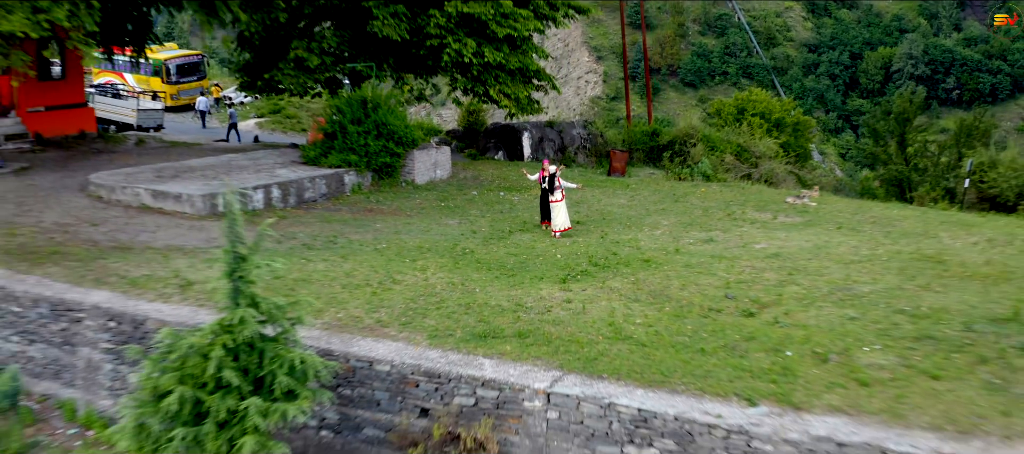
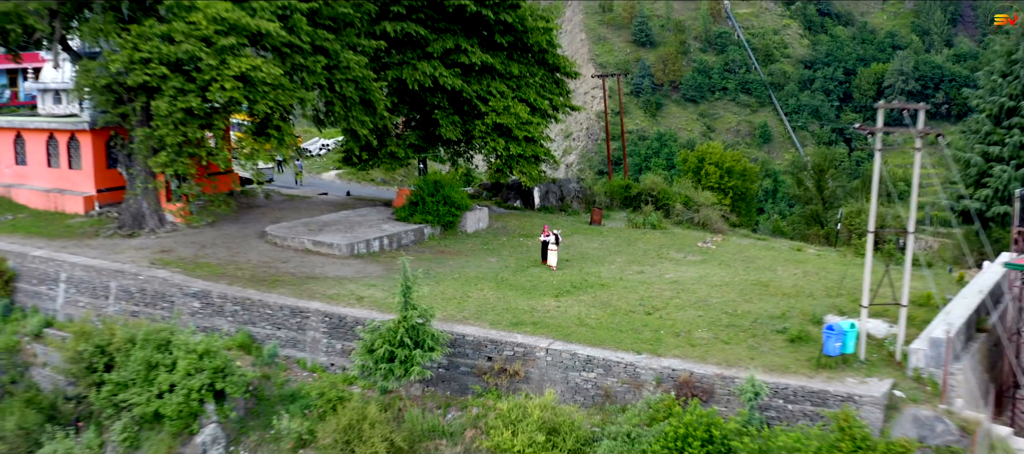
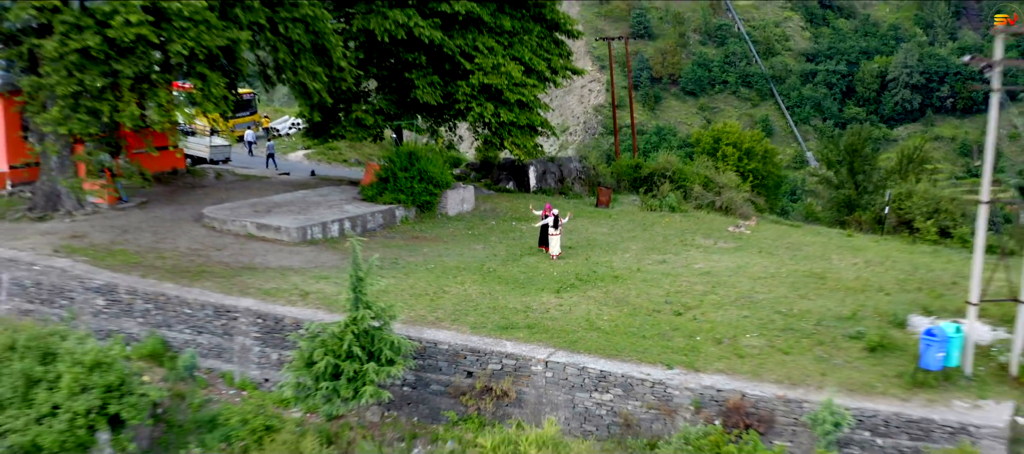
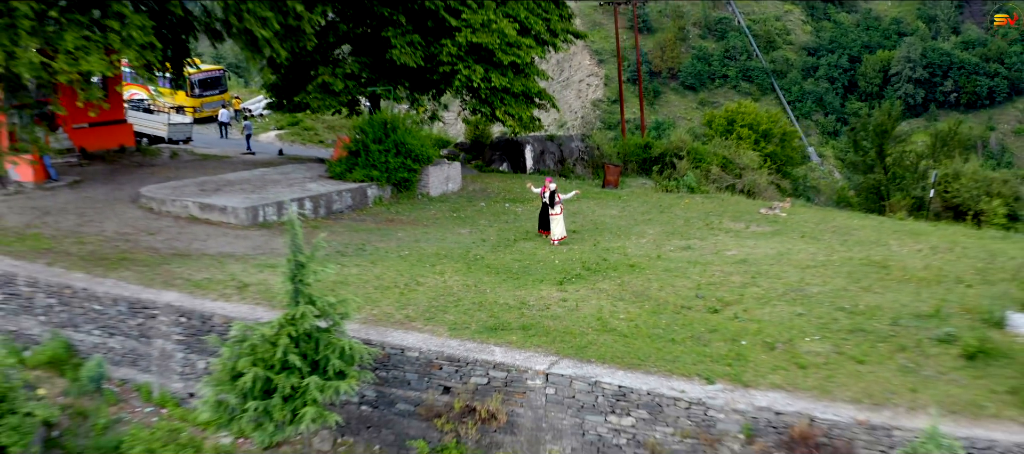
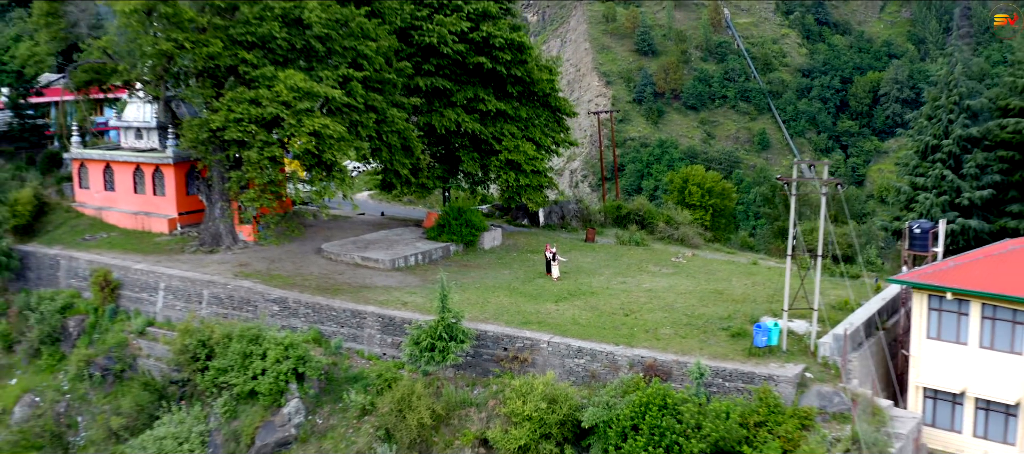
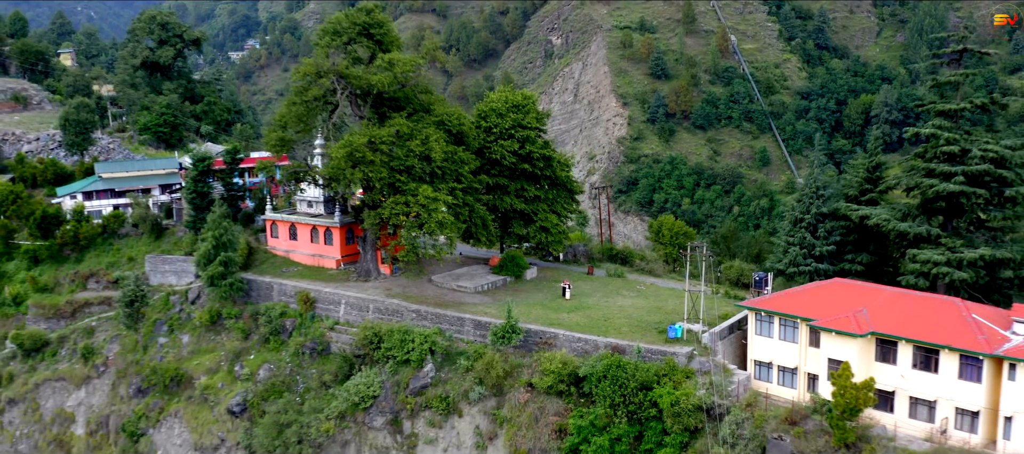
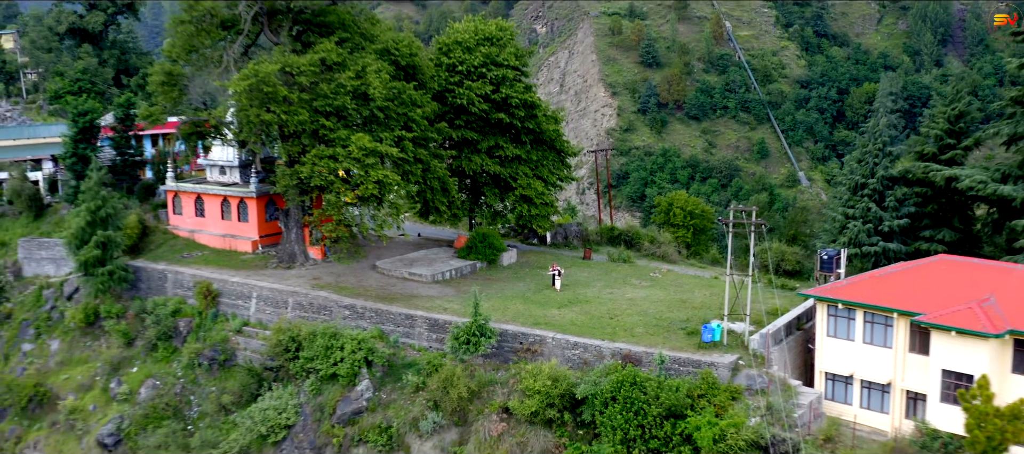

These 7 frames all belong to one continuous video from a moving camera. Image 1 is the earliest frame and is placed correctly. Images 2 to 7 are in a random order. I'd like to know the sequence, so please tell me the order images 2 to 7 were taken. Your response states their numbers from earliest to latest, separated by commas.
4, 3, 2, 5, 7, 6
